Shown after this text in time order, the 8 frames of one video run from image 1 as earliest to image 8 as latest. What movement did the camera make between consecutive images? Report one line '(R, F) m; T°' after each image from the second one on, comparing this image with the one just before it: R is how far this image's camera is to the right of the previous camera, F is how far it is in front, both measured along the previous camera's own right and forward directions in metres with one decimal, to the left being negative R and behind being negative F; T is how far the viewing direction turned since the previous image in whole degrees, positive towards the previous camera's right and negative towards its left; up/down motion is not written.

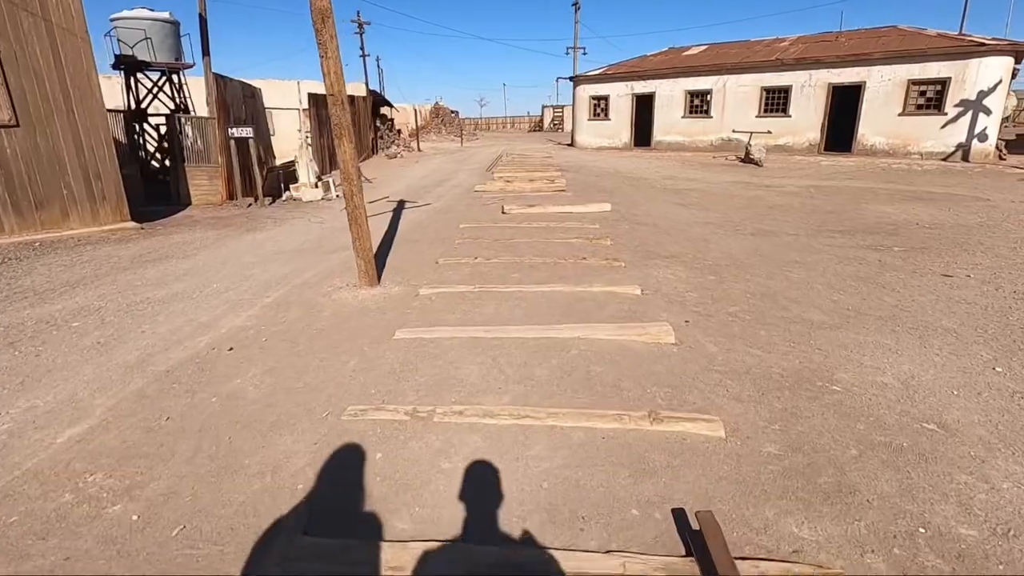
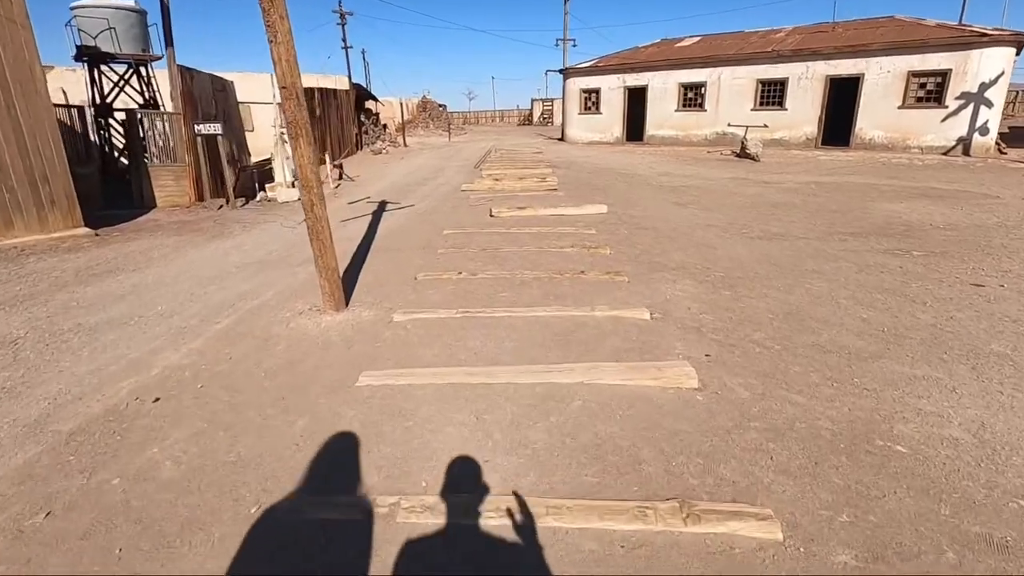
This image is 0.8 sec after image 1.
(0.0, +0.7) m; +1°
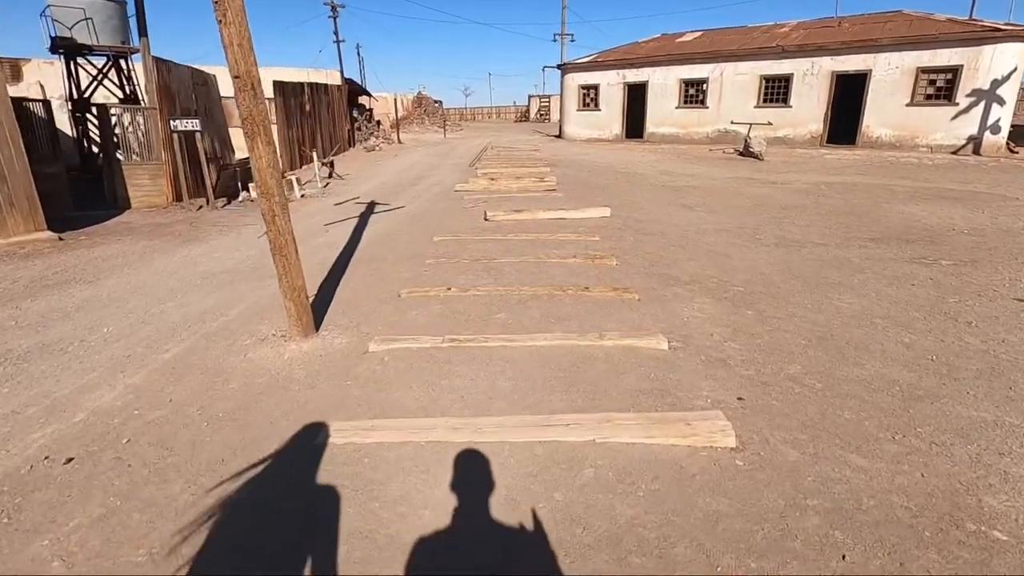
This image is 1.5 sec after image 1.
(0.0, +0.6) m; 0°
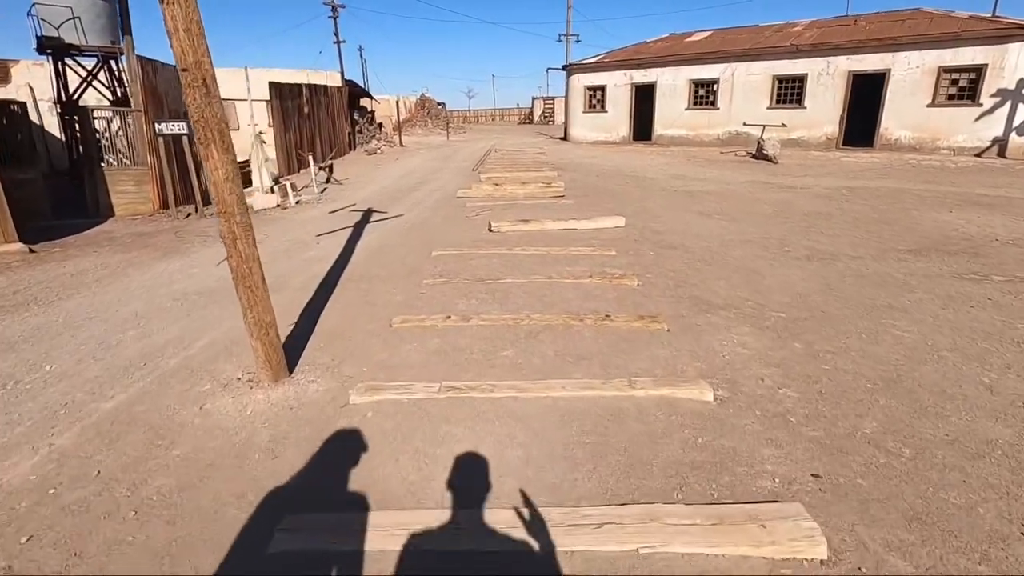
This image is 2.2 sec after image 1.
(0.0, +0.6) m; 0°
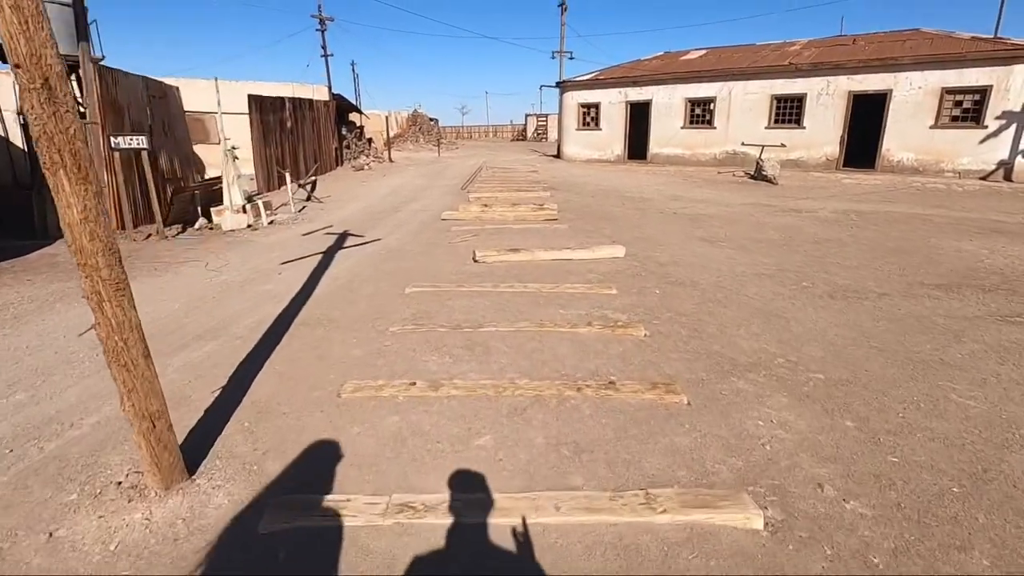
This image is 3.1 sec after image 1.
(+0.1, +0.8) m; +1°
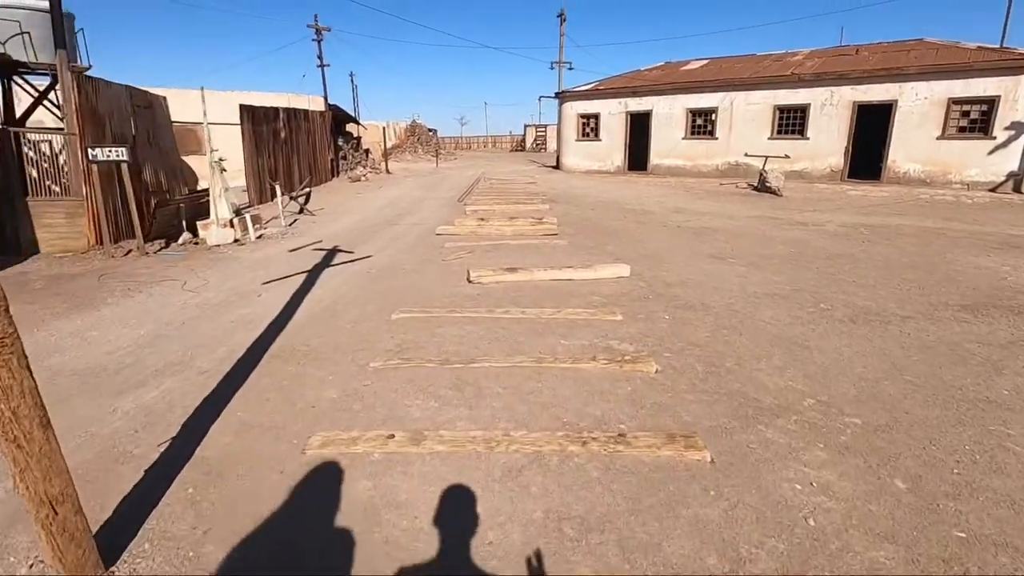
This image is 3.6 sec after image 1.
(0.0, +0.5) m; 0°
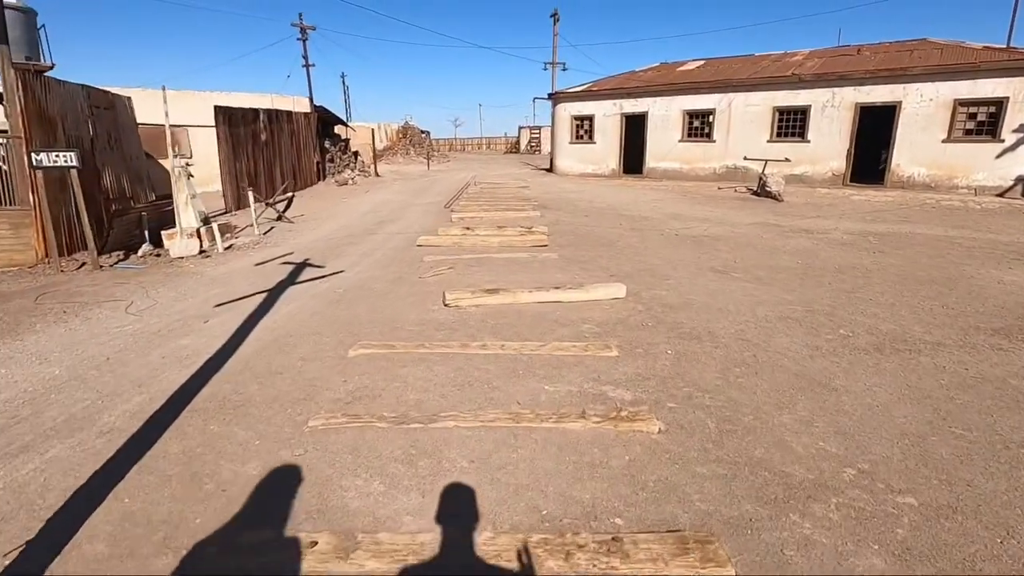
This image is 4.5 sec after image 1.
(+0.1, +0.7) m; 0°
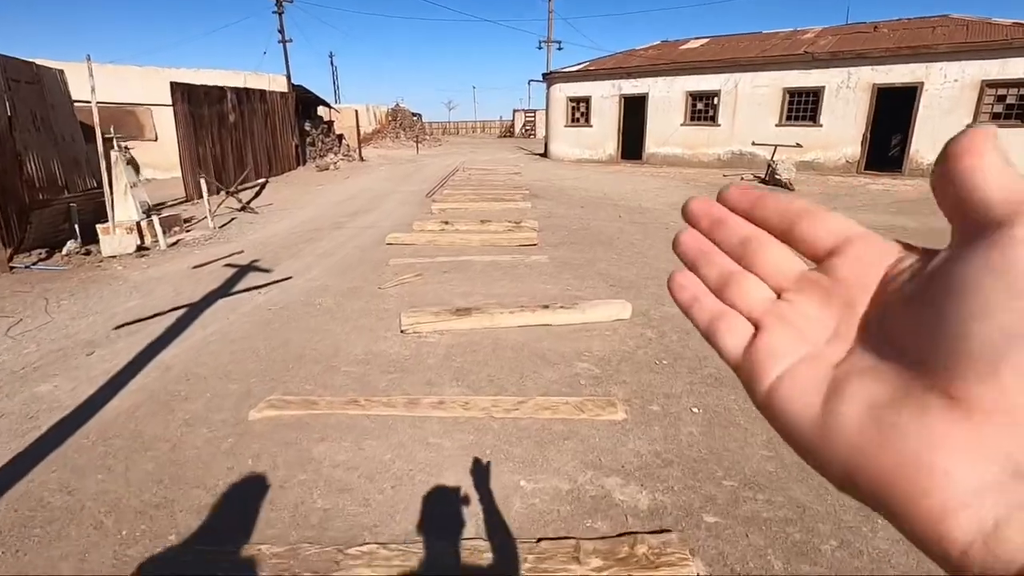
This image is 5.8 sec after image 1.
(+0.2, +1.2) m; +1°
